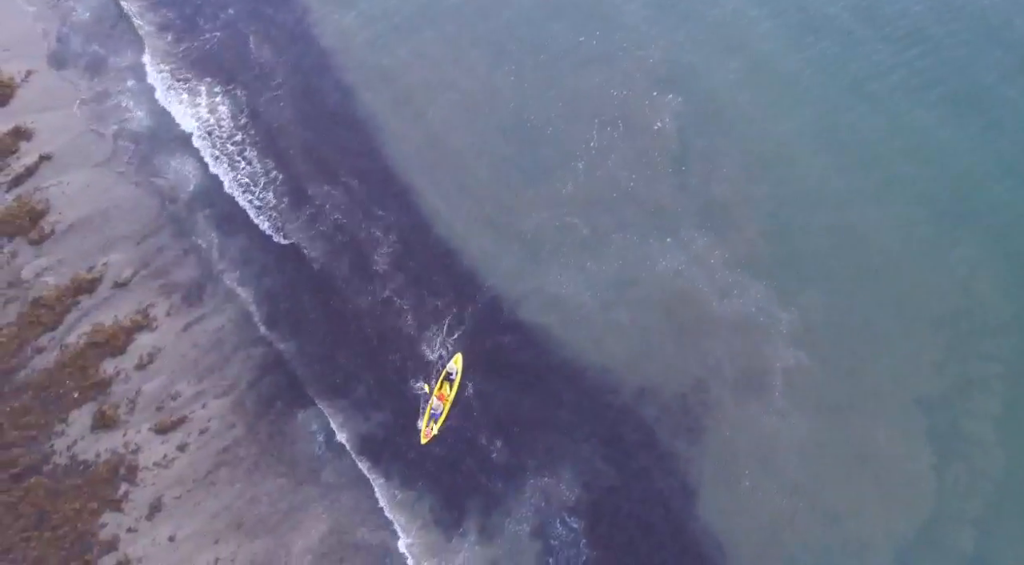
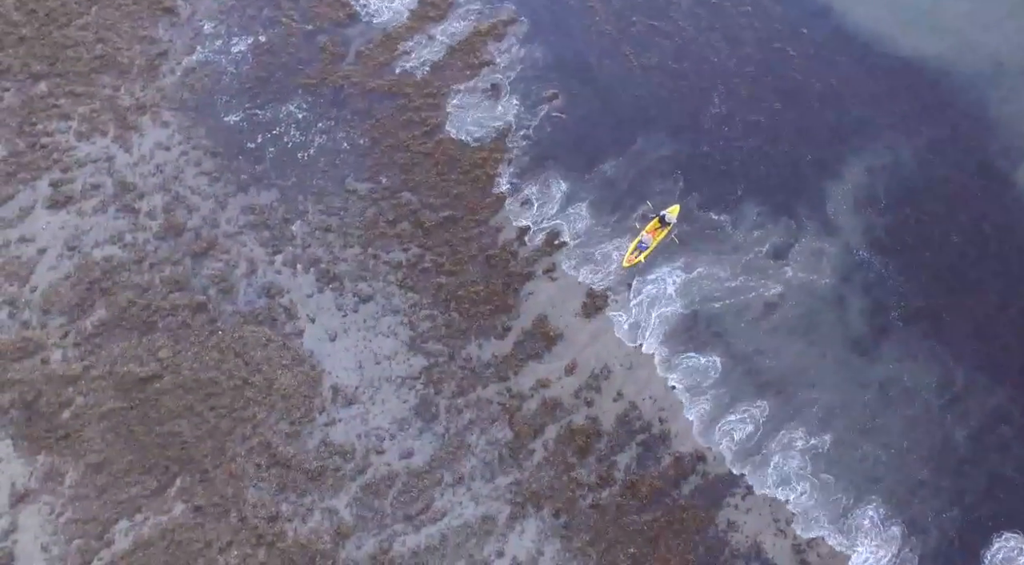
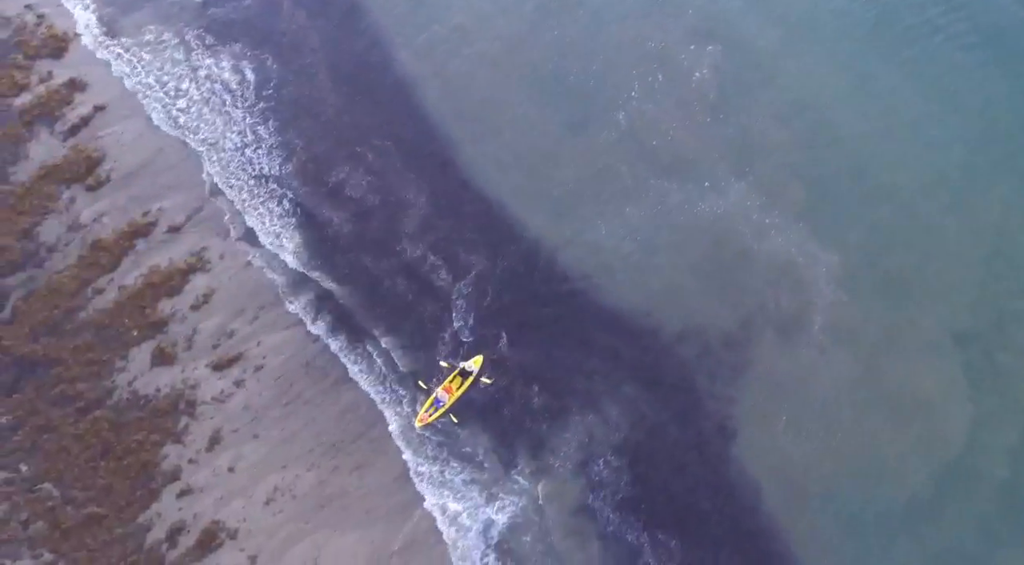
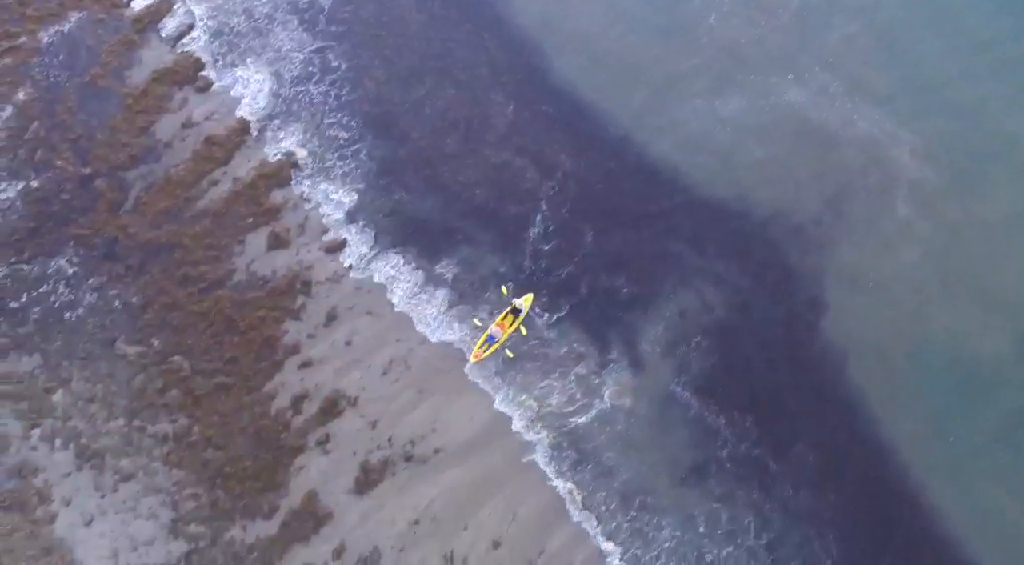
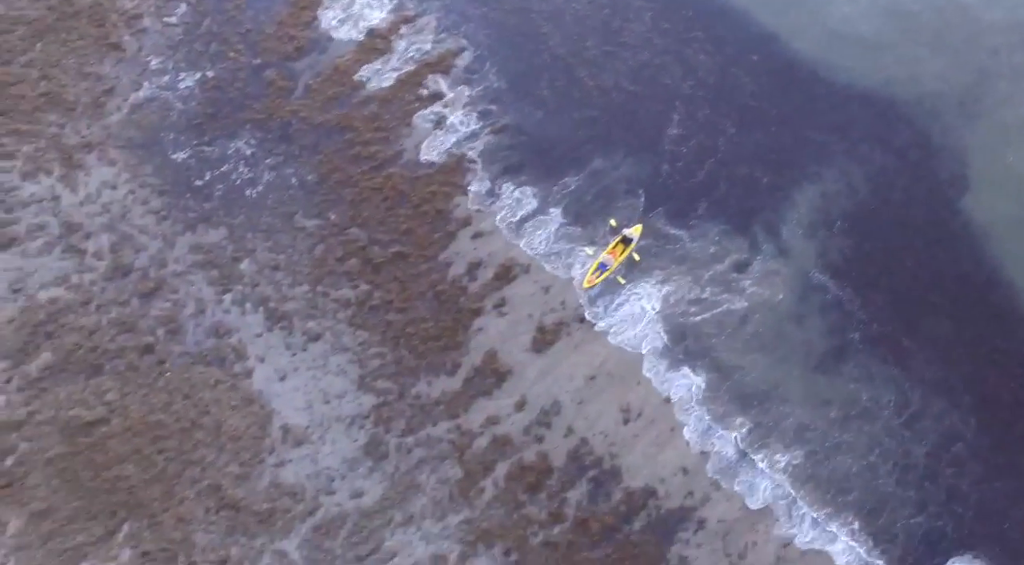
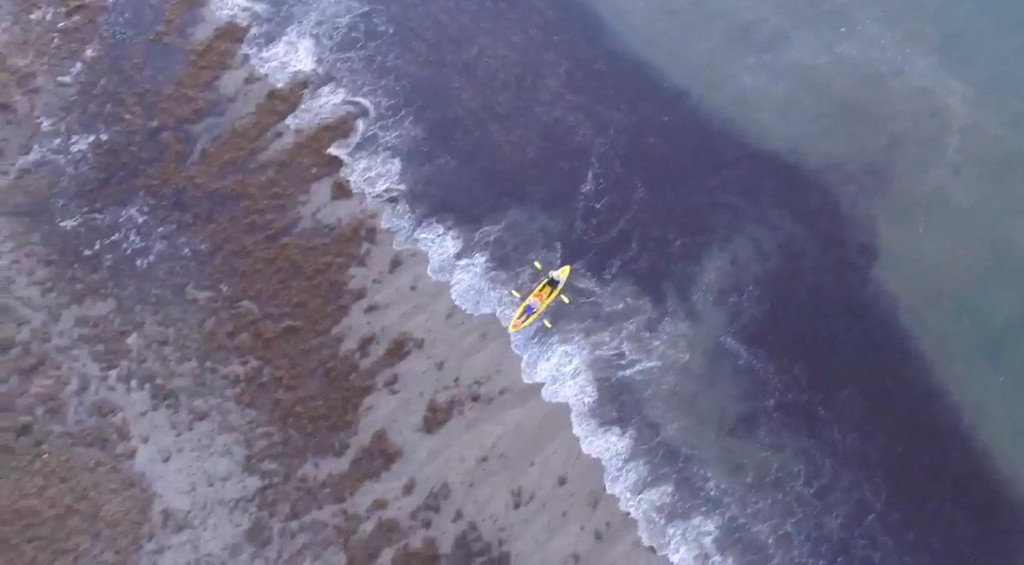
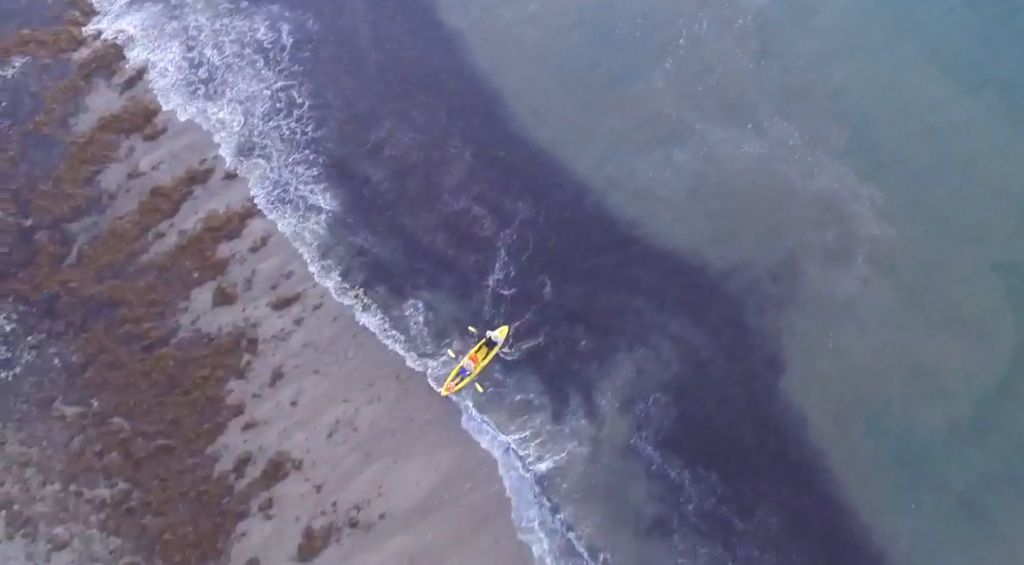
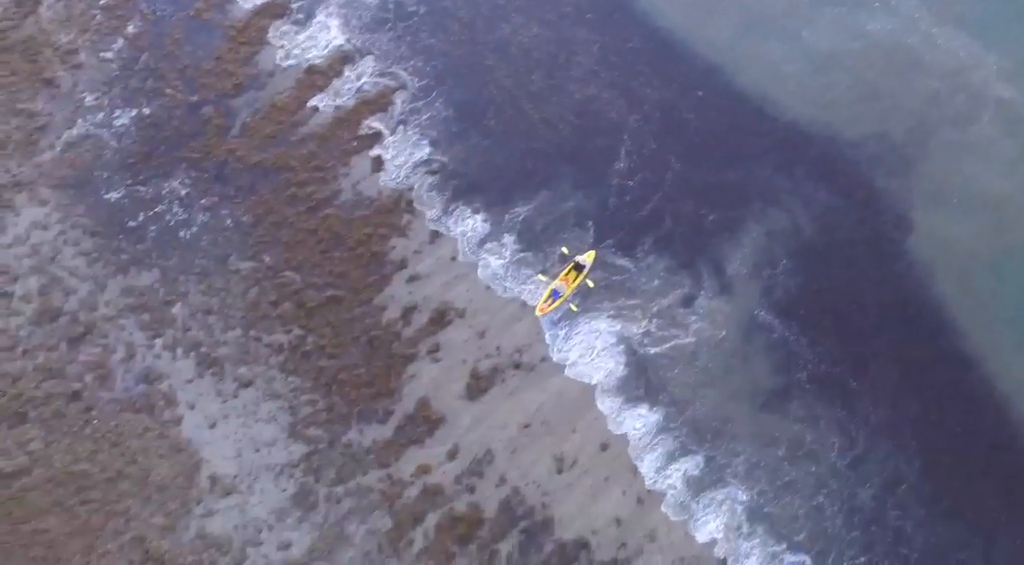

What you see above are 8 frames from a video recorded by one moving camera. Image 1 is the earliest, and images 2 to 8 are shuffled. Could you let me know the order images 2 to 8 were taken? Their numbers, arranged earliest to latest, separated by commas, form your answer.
3, 7, 4, 6, 8, 5, 2
